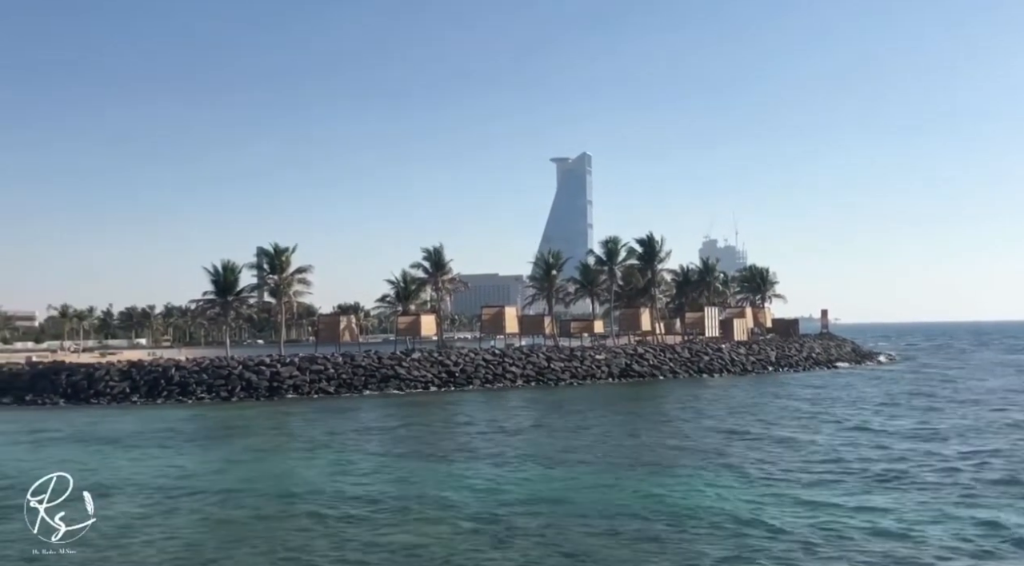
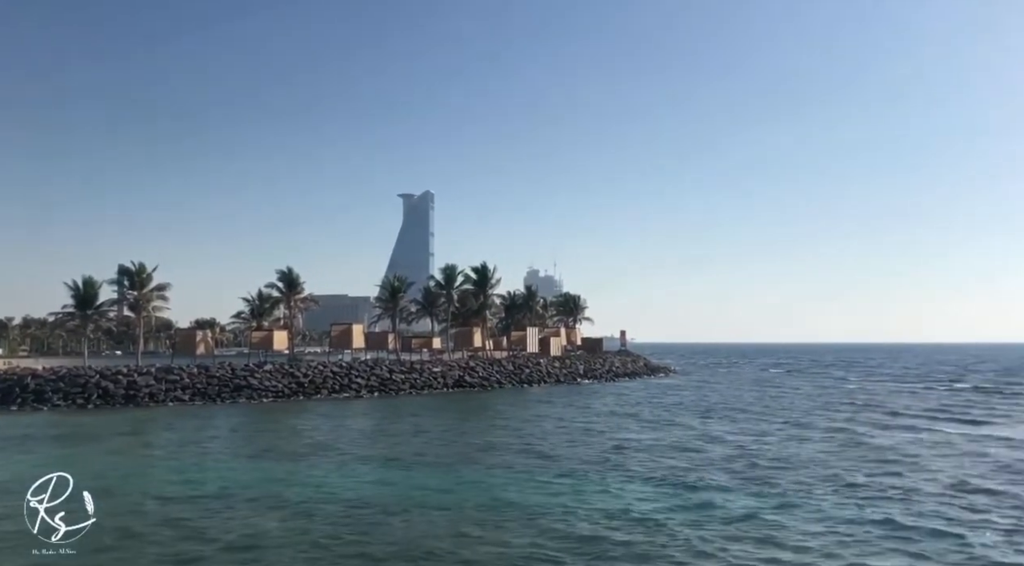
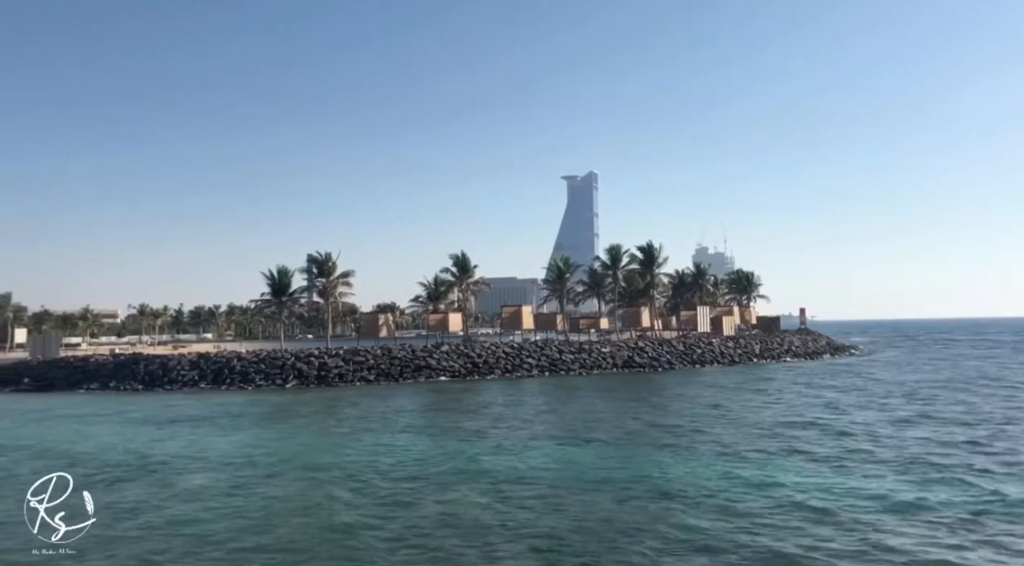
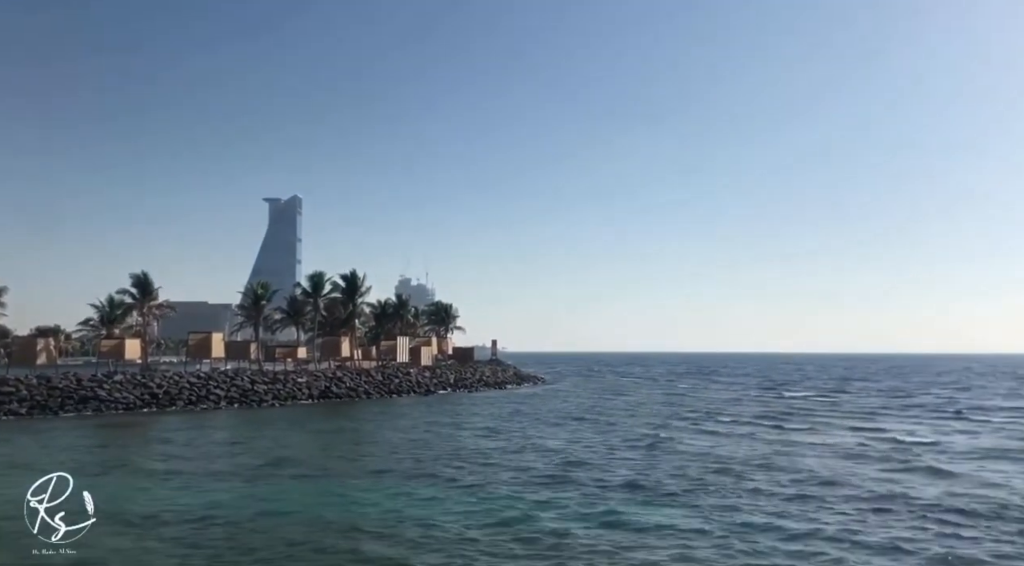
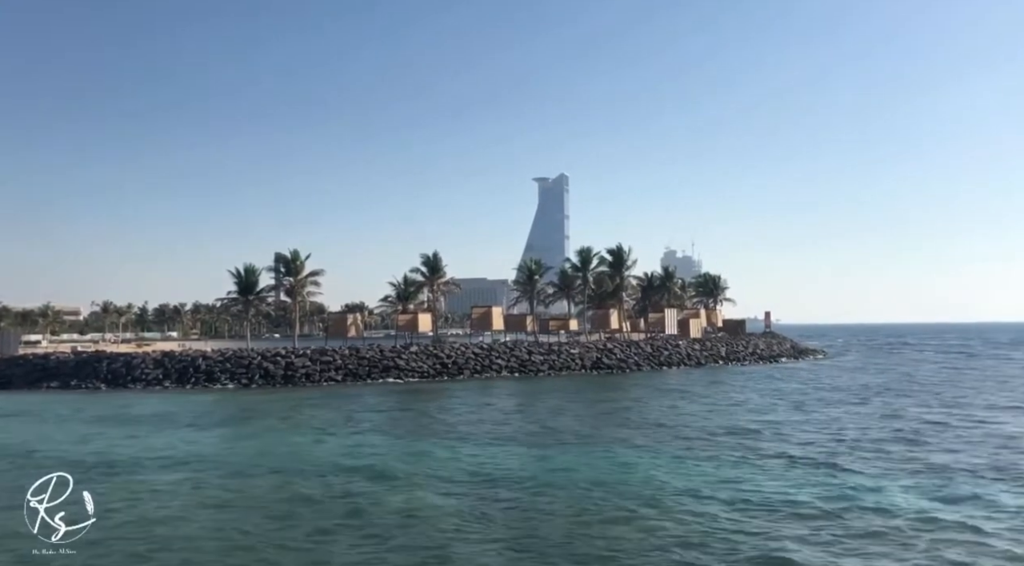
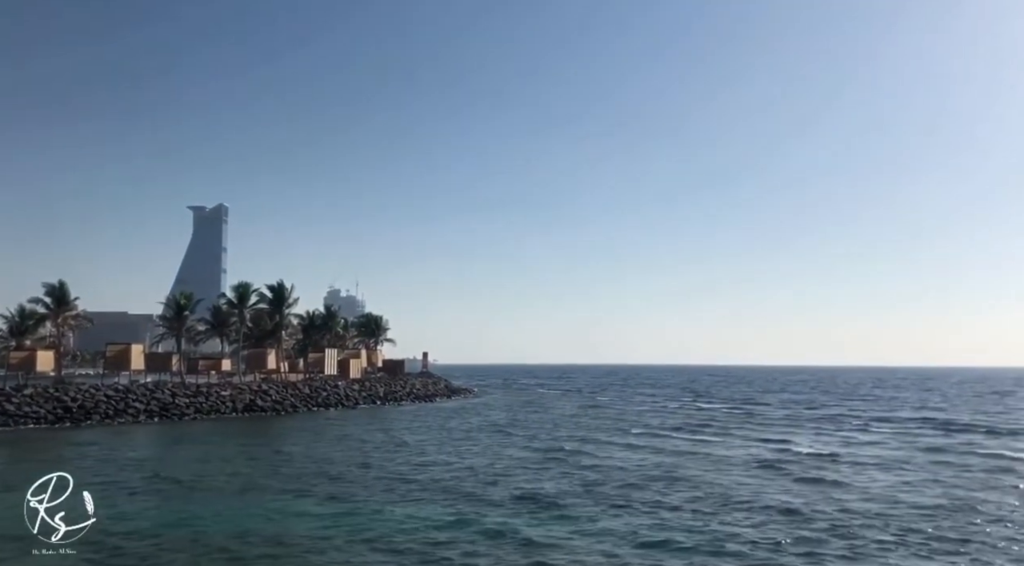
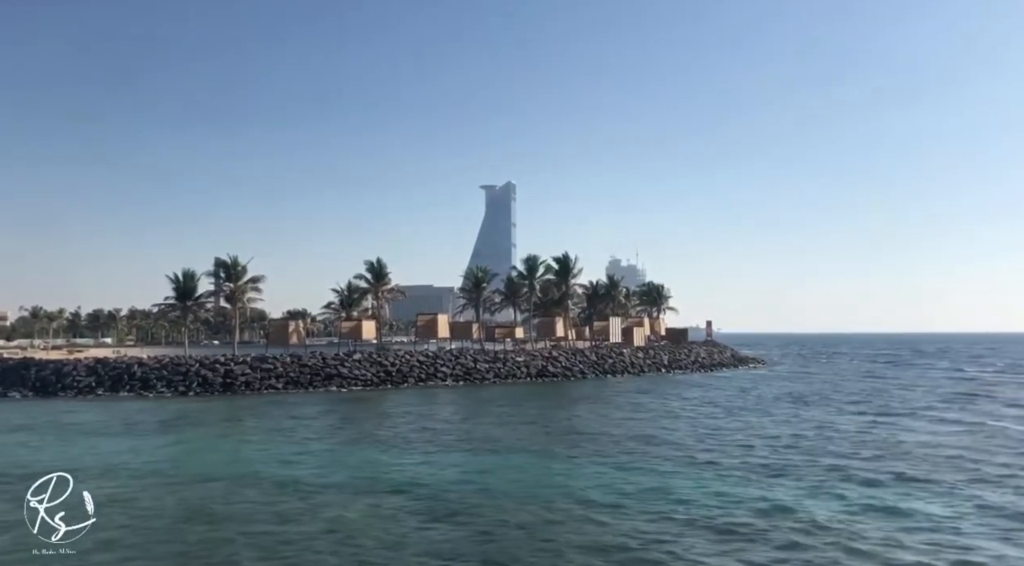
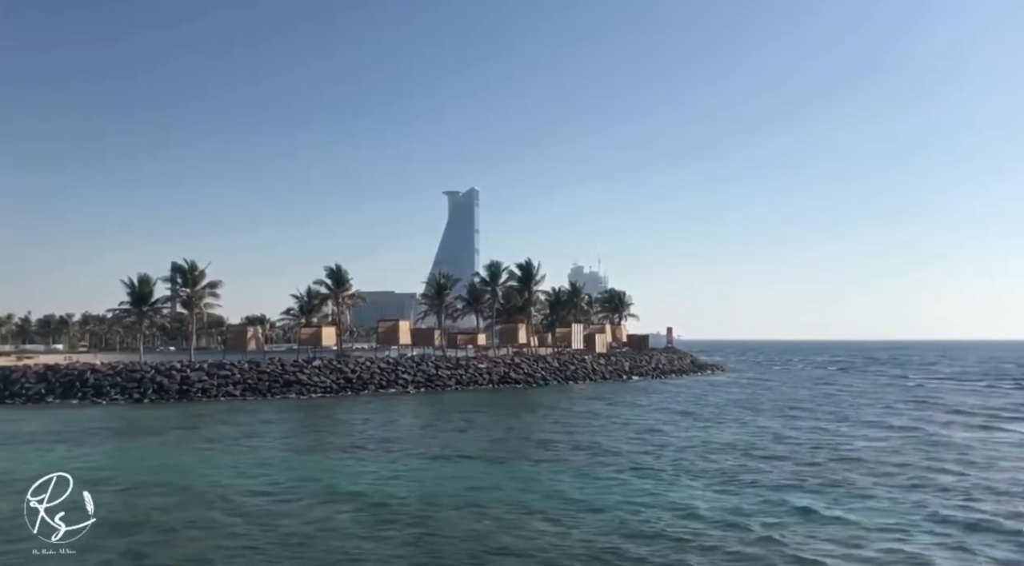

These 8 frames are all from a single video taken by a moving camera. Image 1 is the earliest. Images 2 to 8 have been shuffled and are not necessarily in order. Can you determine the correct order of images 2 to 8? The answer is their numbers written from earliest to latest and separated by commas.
3, 5, 7, 8, 2, 4, 6
